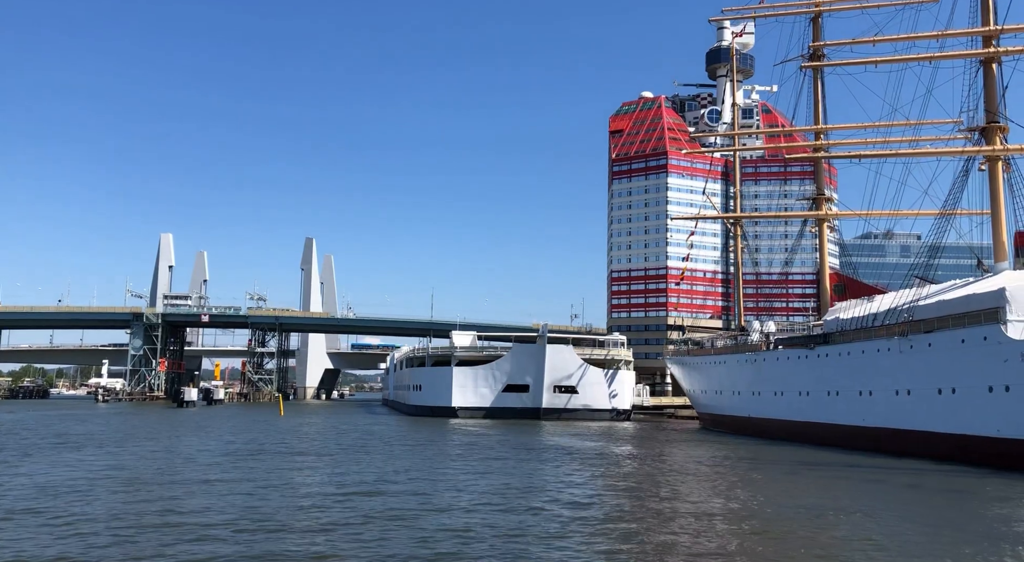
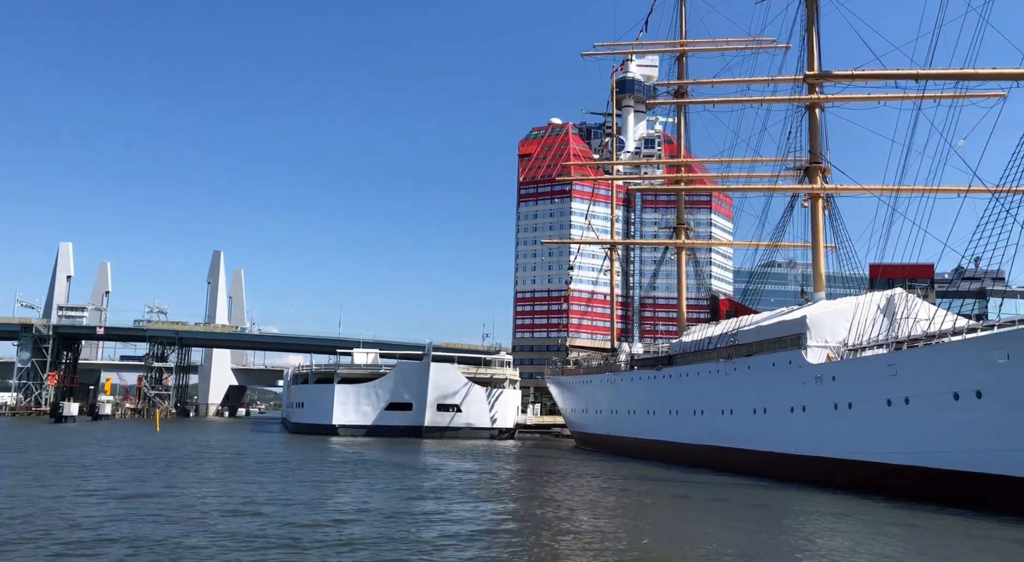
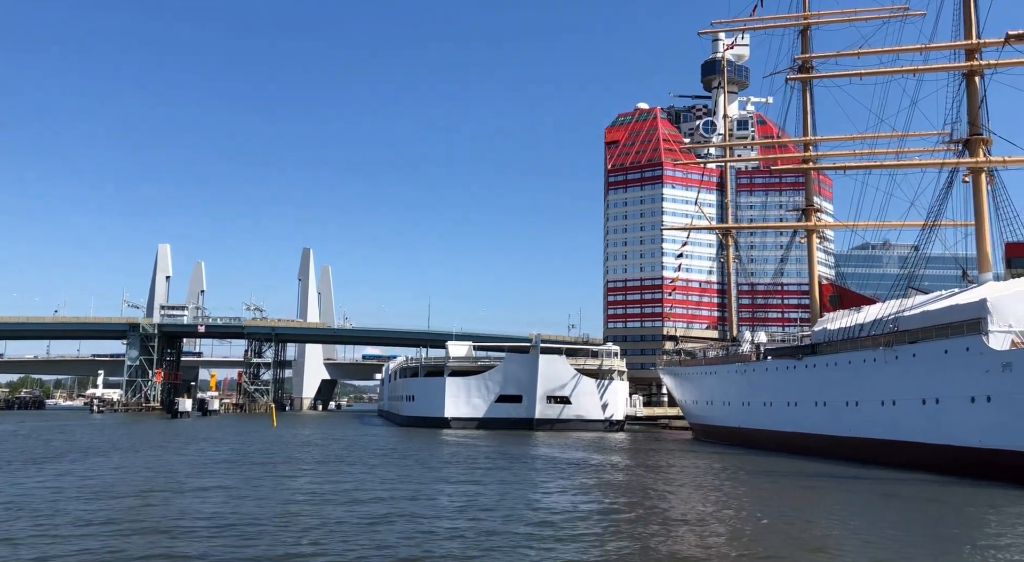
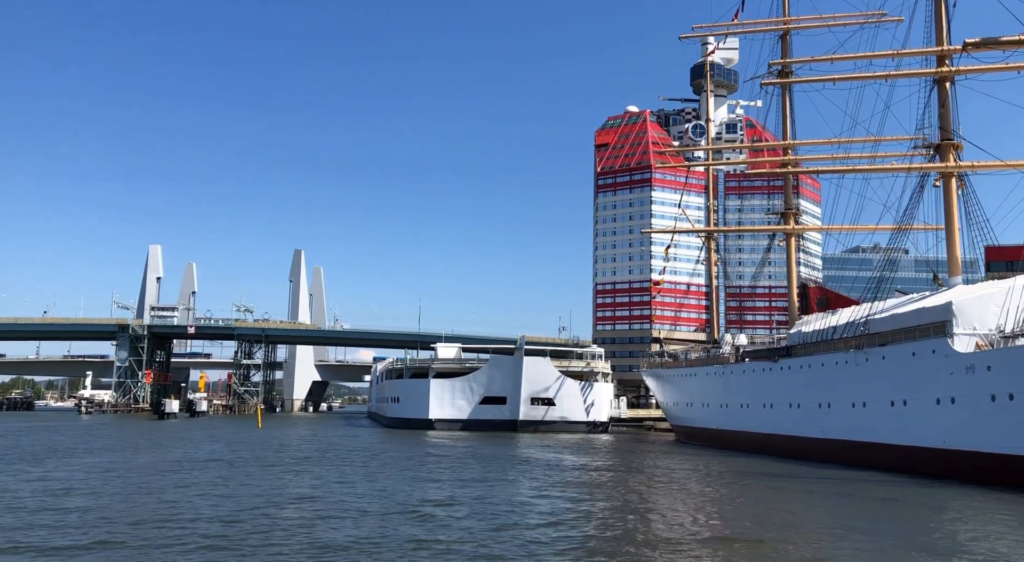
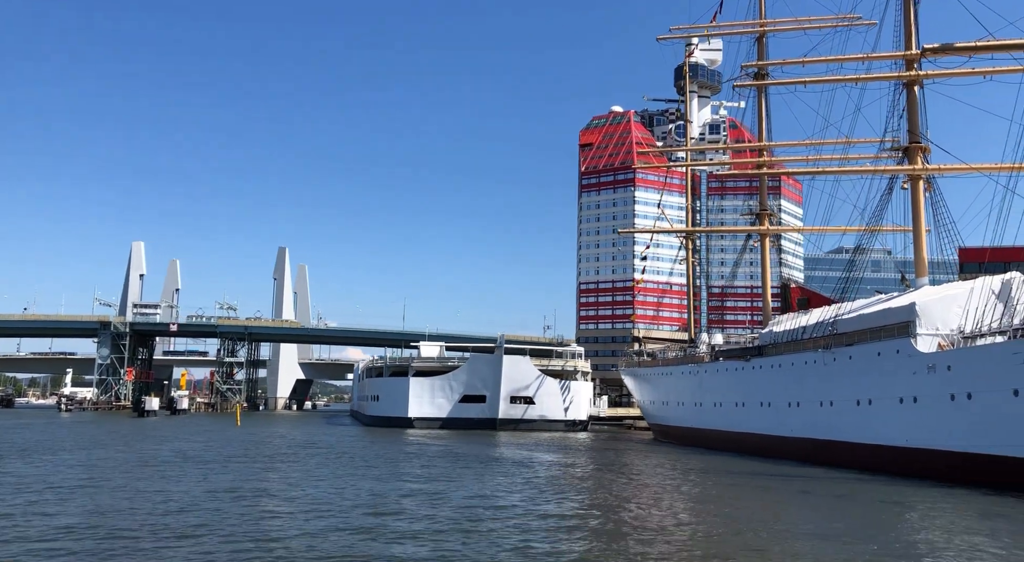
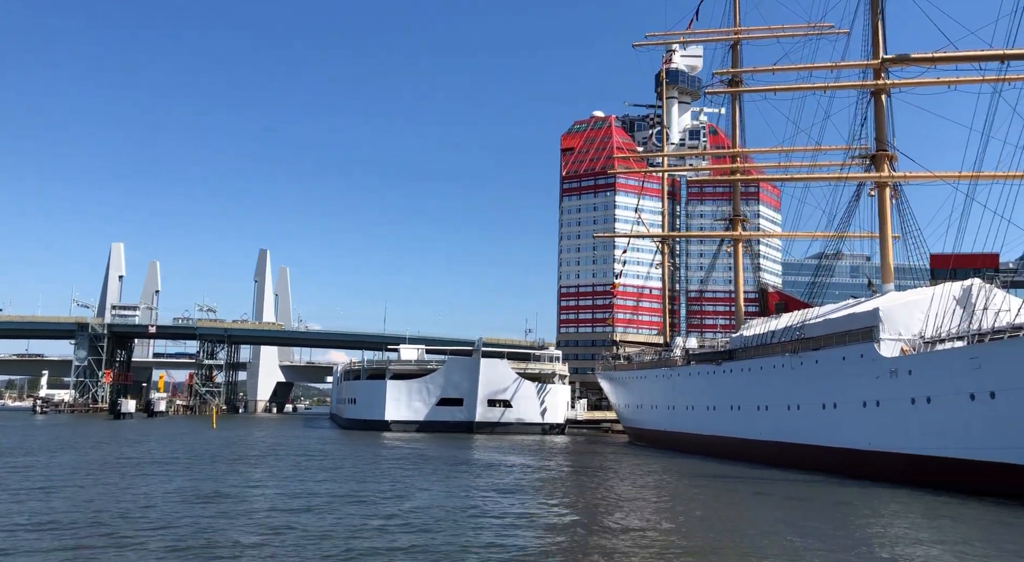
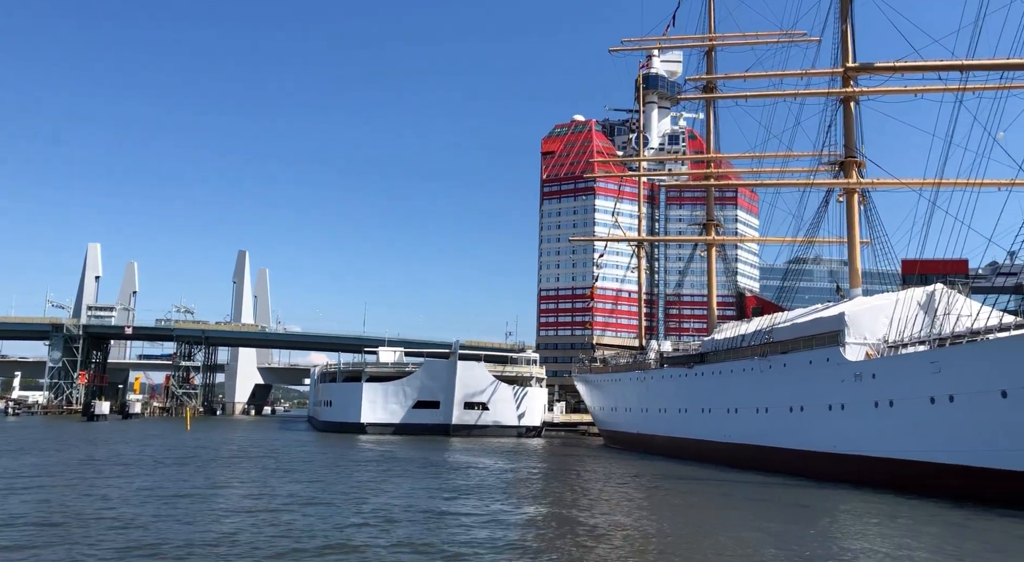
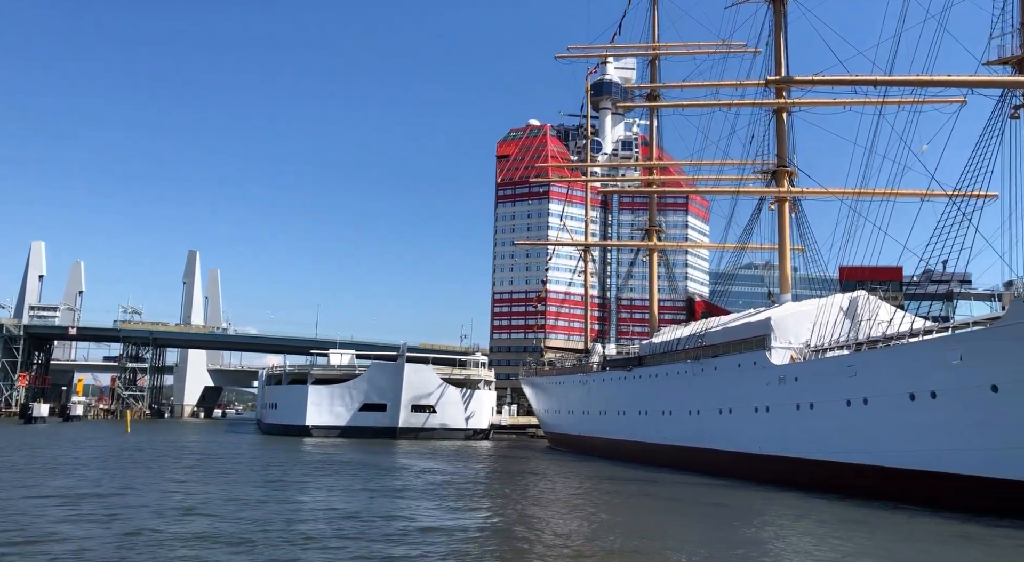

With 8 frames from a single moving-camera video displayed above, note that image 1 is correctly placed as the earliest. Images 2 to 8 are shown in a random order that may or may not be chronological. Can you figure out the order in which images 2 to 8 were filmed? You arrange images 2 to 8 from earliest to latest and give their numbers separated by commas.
3, 4, 5, 6, 7, 2, 8
